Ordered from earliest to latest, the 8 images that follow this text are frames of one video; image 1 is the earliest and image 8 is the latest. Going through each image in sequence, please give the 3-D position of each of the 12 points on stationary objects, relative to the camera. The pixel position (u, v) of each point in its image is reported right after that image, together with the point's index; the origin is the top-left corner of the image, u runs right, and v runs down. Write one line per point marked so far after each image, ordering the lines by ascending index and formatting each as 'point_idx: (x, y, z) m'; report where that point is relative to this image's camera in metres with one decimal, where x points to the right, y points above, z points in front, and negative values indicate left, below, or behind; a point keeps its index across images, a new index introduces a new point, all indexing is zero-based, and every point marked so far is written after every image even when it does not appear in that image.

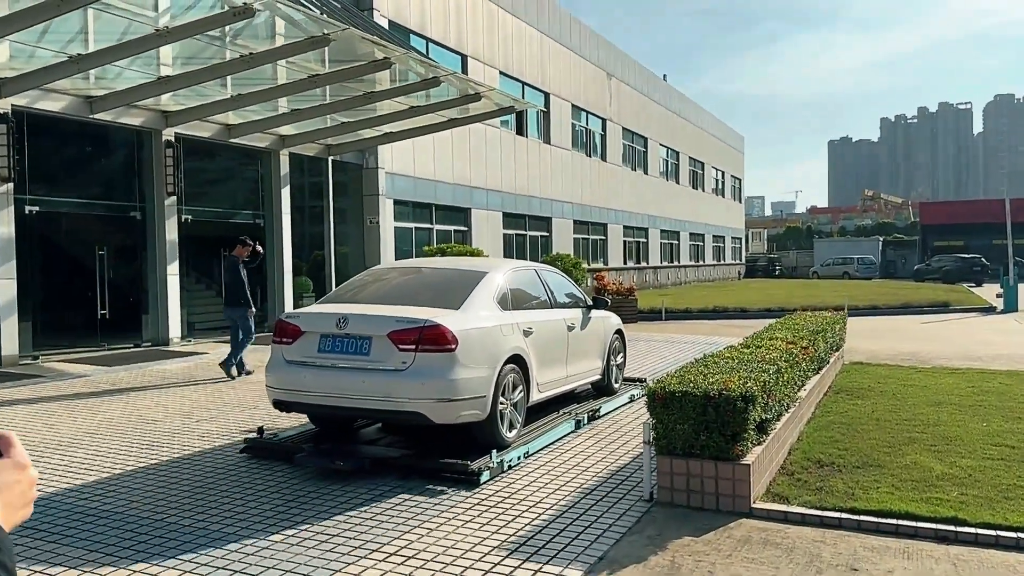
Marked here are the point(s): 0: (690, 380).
0: (+1.1, -0.6, +5.5) m
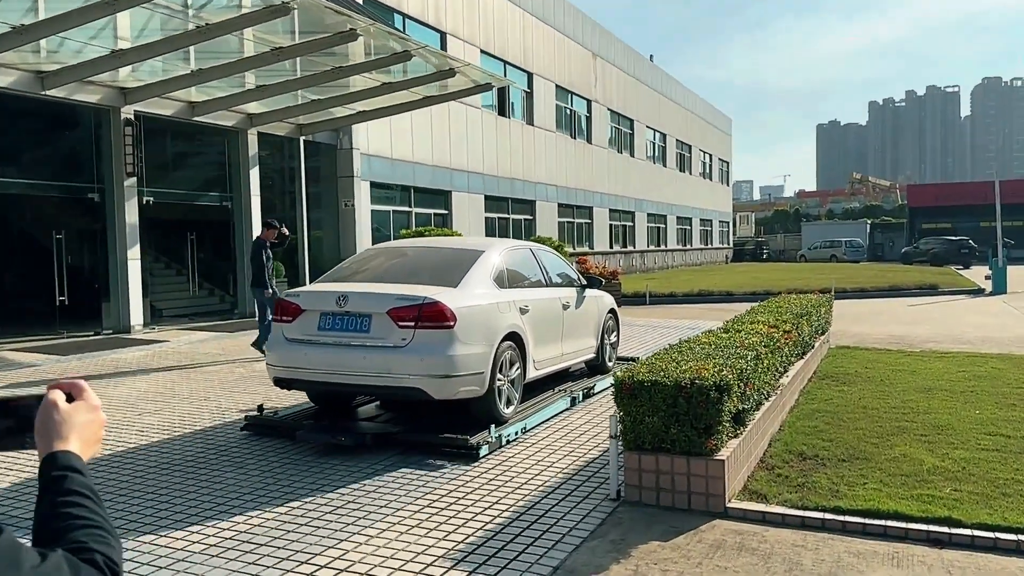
0: (+0.9, -0.5, +5.1) m
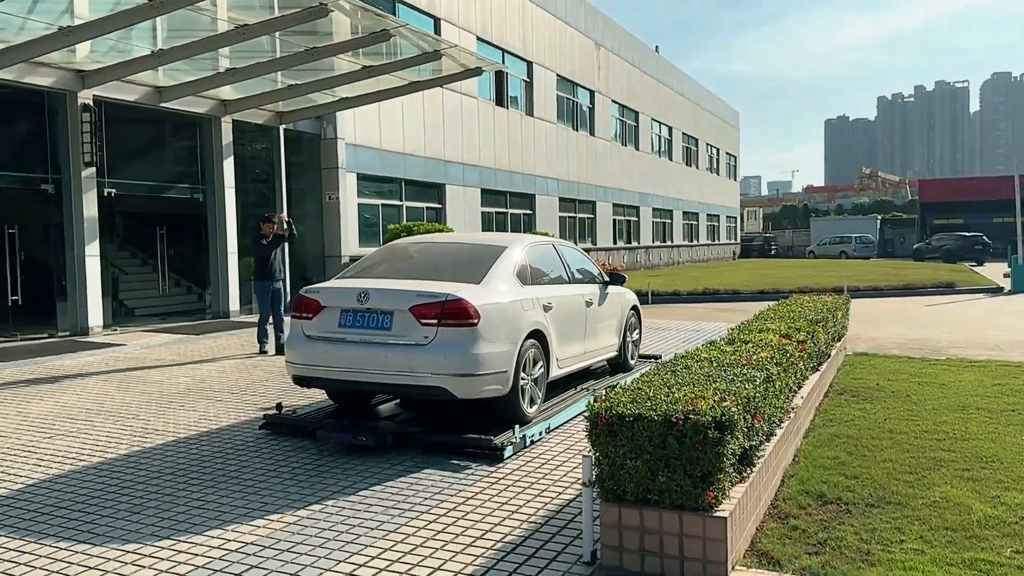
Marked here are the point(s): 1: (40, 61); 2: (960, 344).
0: (+0.6, -0.5, +4.1) m
1: (-6.2, +3.0, +11.4) m
2: (+6.1, -0.8, +12.0) m
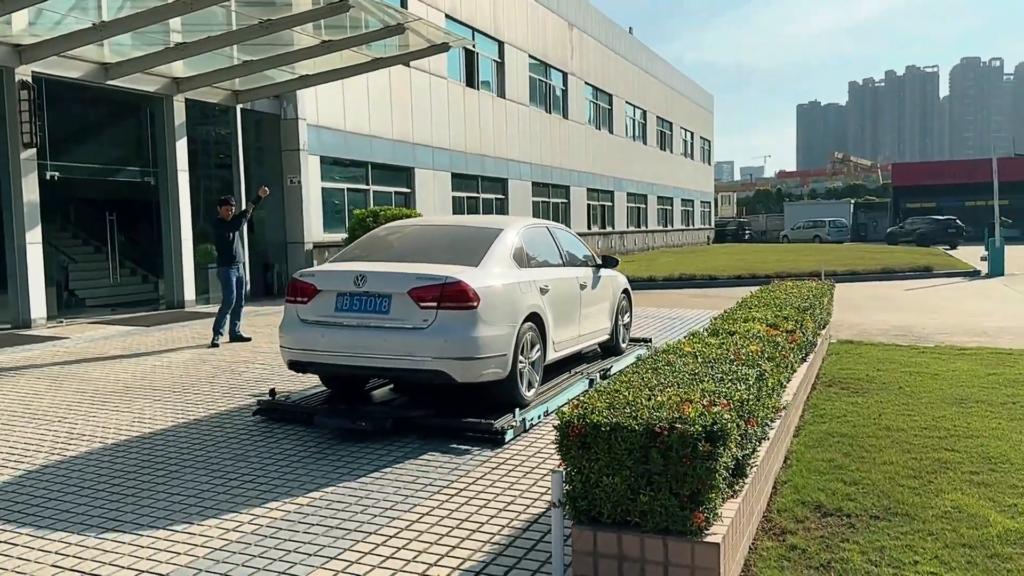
0: (+0.5, -0.5, +3.5) m
1: (-6.6, +3.1, +10.6) m
2: (+5.7, -0.5, +11.6) m
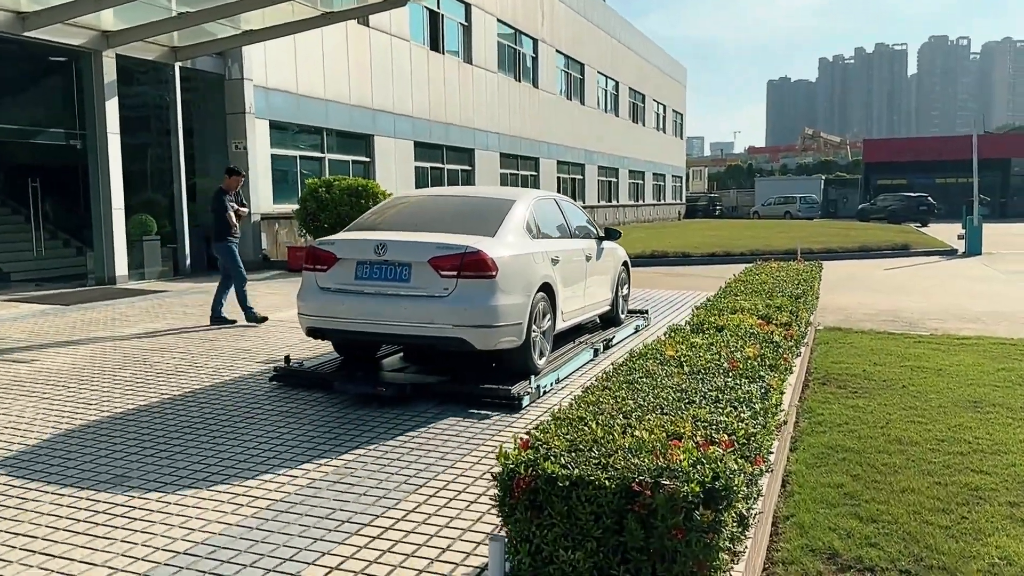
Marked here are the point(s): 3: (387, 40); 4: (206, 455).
0: (+0.3, -0.4, +2.6) m
1: (-7.0, +3.4, +9.3) m
2: (+5.2, -0.3, +10.8) m
3: (-2.7, +5.4, +19.1) m
4: (-1.7, -0.9, +4.7) m
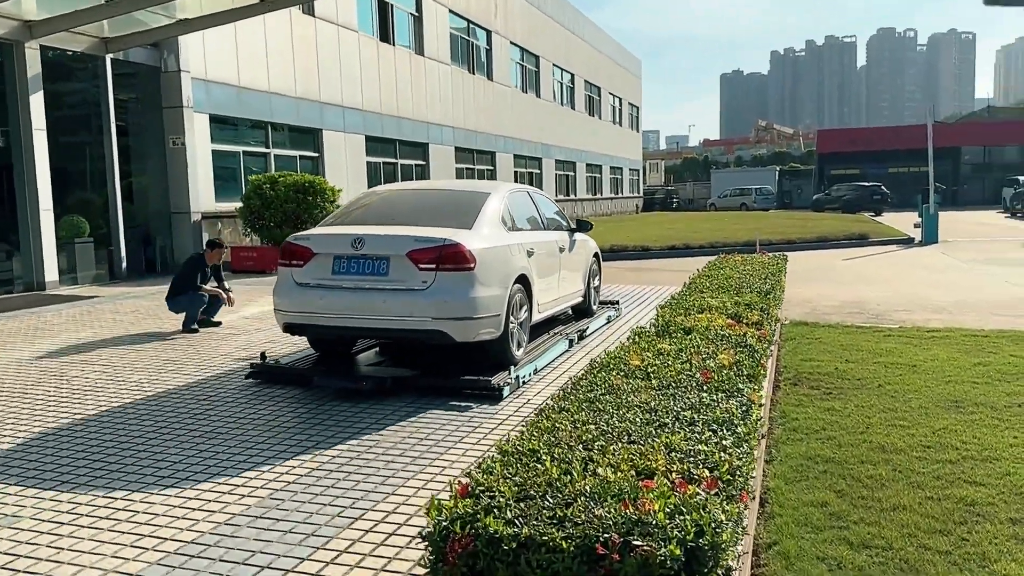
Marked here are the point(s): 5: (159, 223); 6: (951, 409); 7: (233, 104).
0: (+0.1, -0.5, +2.1) m
1: (-7.5, +3.2, +8.5) m
2: (+4.7, -0.2, +10.6) m
3: (-3.8, +5.4, +18.5) m
4: (-1.9, -0.9, +4.2) m
5: (-5.9, +1.1, +14.7) m
6: (+2.6, -0.7, +5.3) m
7: (-5.0, +3.3, +15.5) m
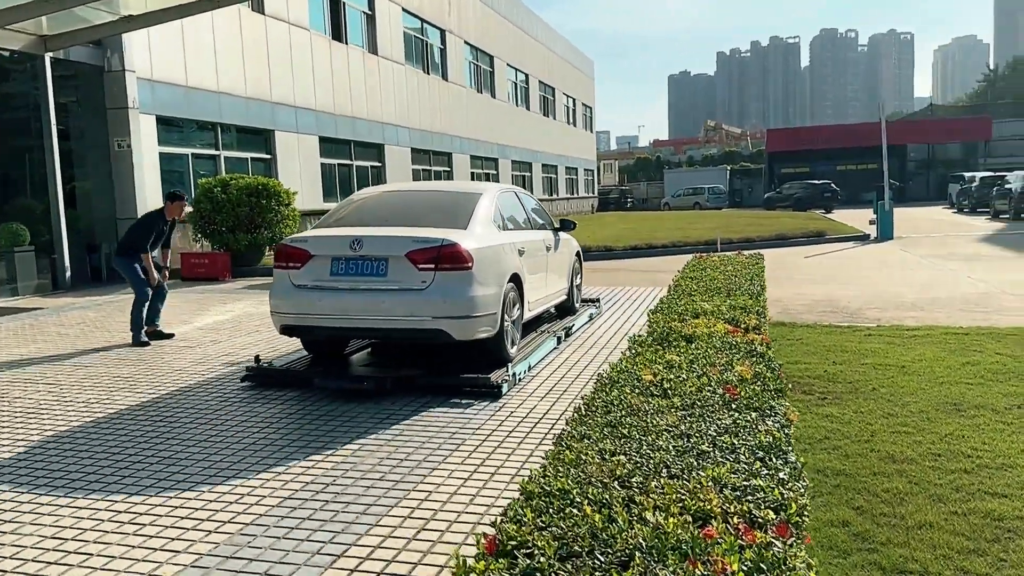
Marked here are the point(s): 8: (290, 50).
0: (+0.2, -0.5, +1.8) m
1: (-7.8, +3.1, +7.8) m
2: (+4.3, -0.2, +10.5) m
3: (-4.6, +5.3, +17.9) m
4: (-1.9, -1.0, +3.7) m
5: (-6.5, +0.9, +14.1) m
6: (+2.6, -0.7, +5.1) m
7: (-5.6, +3.1, +14.9) m
8: (-4.6, +5.0, +18.1) m
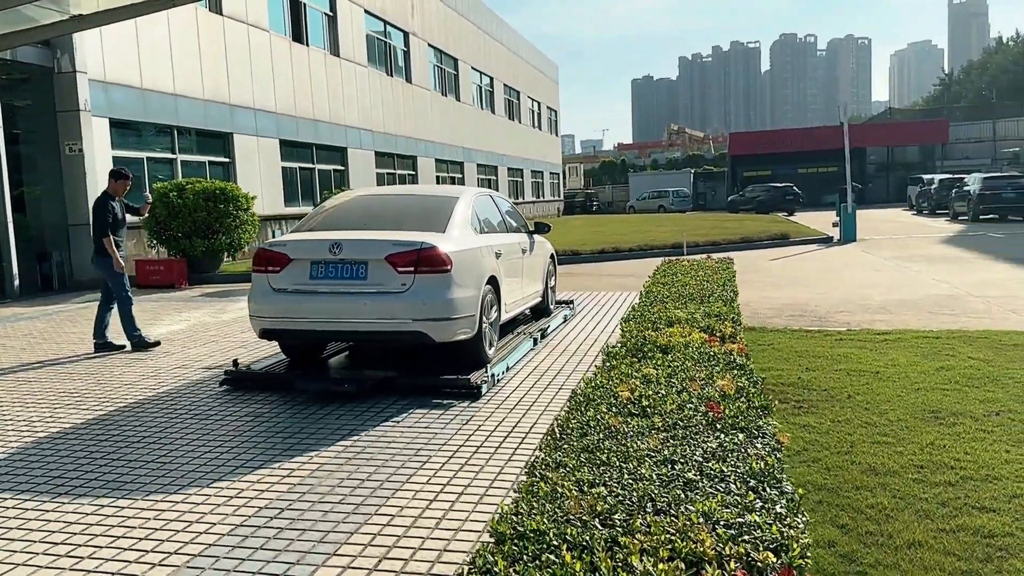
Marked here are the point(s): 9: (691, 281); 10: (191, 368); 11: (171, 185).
0: (+0.1, -0.5, +1.6) m
1: (-8.1, +3.0, +7.3) m
2: (+3.9, -0.2, +10.4) m
3: (-5.4, +5.2, +17.5) m
4: (-2.0, -1.1, +3.4) m
5: (-7.1, +0.8, +13.6) m
6: (+2.4, -0.7, +4.9) m
7: (-6.2, +3.0, +14.5) m
8: (-5.3, +4.8, +17.7) m
9: (+1.3, 0.0, +6.4) m
10: (-2.6, -0.7, +7.0) m
11: (-5.3, +1.6, +13.8) m
